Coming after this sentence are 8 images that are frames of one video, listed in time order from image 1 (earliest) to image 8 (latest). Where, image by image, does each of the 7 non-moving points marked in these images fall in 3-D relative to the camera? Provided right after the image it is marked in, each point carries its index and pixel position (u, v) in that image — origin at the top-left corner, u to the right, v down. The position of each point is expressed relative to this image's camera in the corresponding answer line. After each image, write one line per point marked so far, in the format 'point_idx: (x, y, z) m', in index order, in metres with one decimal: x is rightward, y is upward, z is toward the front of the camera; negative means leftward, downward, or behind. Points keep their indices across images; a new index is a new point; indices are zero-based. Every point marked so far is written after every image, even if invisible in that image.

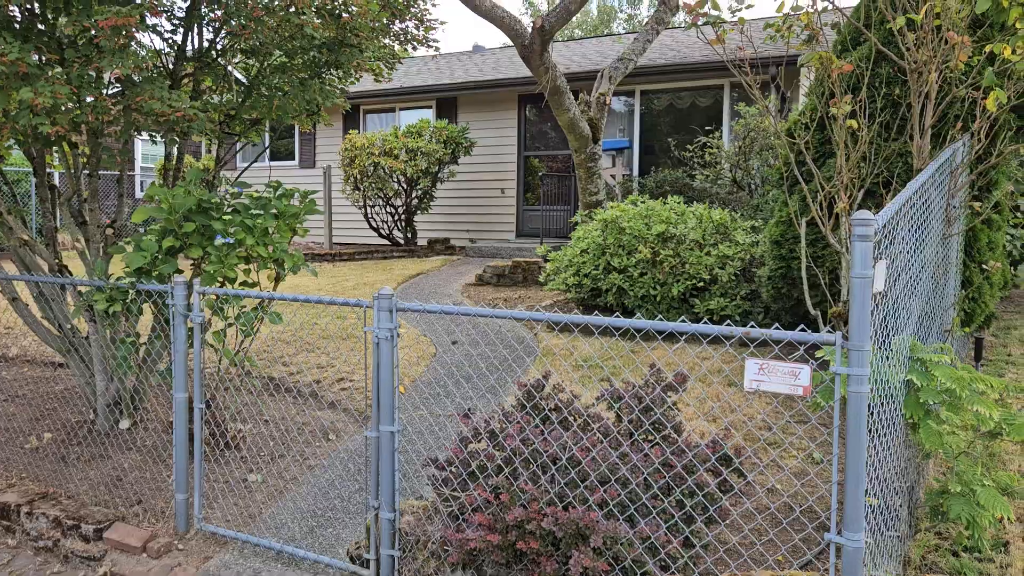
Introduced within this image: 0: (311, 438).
0: (-1.1, -0.8, +4.6) m
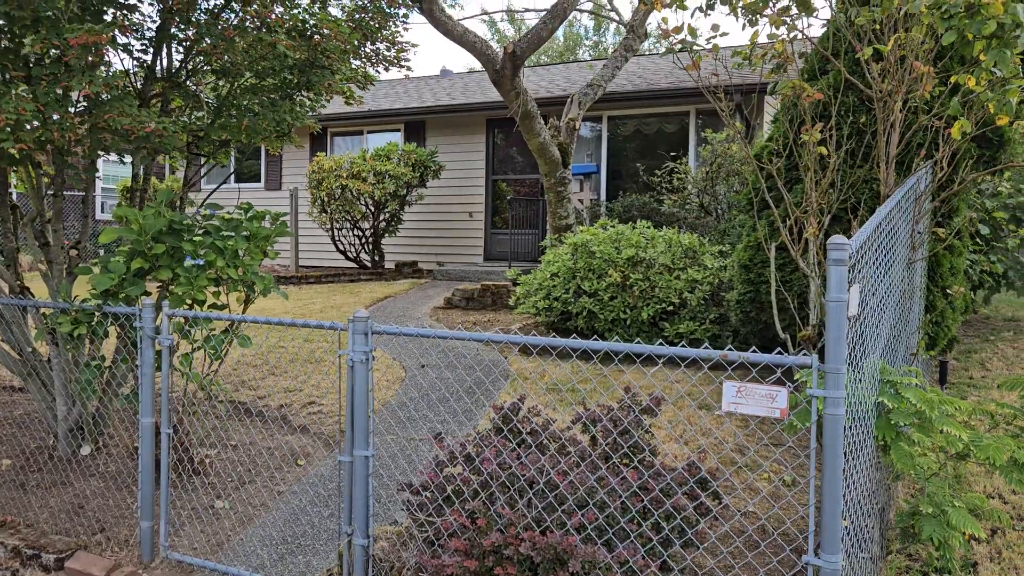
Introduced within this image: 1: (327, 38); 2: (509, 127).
0: (-1.2, -0.9, +4.5) m
1: (-1.1, +1.5, +5.0) m
2: (0.0, +2.1, +11.0) m
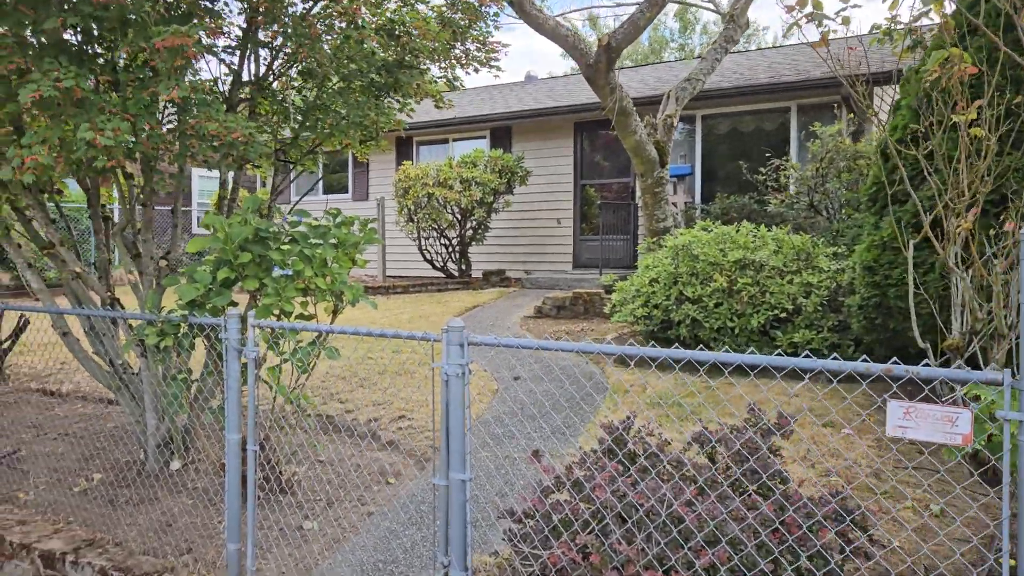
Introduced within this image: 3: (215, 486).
0: (-0.7, -1.0, +4.3) m
1: (-0.6, +1.4, +4.8) m
2: (+1.1, +2.0, +10.7) m
3: (-1.5, -1.0, +4.3) m
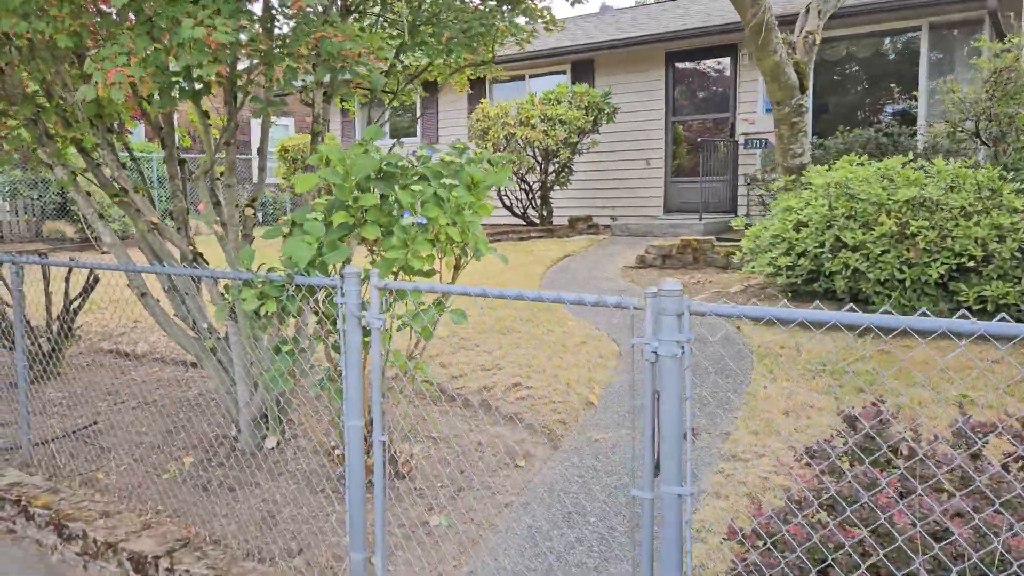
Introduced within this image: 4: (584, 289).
0: (-0.1, -0.8, +3.7) m
1: (+0.1, +1.7, +4.0) m
2: (+2.1, +2.6, +9.7) m
3: (-0.9, -0.8, +3.7) m
4: (+0.6, 0.0, +6.6) m
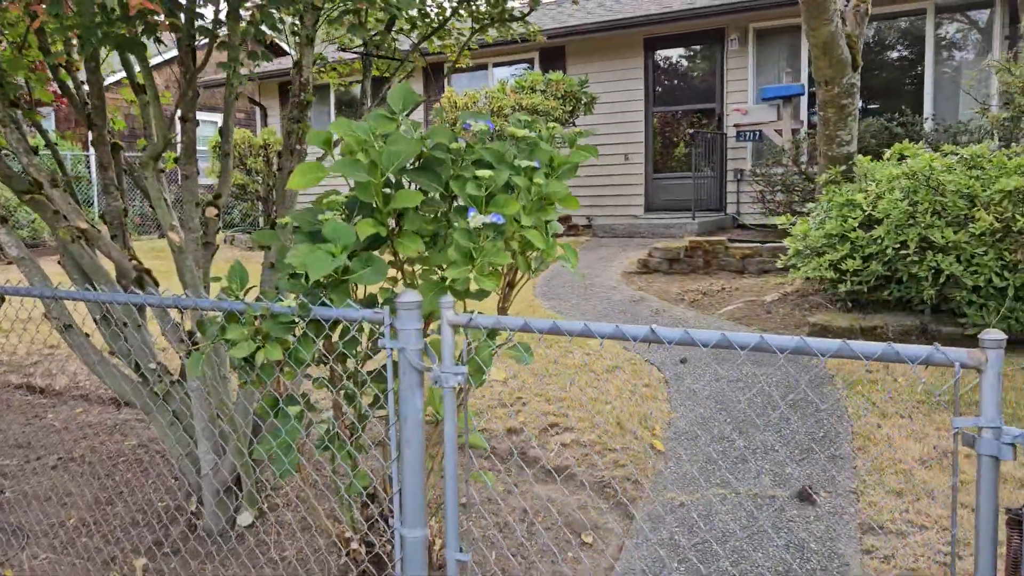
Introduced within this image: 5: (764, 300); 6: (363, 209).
0: (+0.2, -0.8, +2.8) m
1: (+0.3, +1.6, +3.1) m
2: (+1.7, +2.6, +9.0) m
3: (-0.6, -0.9, +2.7) m
4: (+0.5, -0.1, +5.8) m
5: (+1.5, 0.0, +5.1) m
6: (-0.3, +0.2, +2.0) m
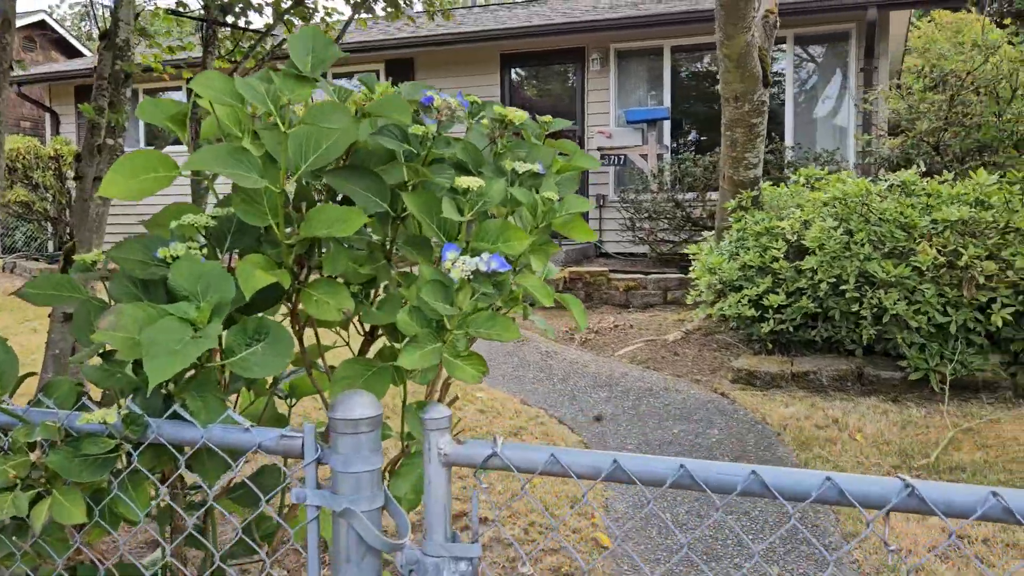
0: (0.0, -1.0, +1.9) m
1: (0.0, +1.5, +2.4) m
2: (+0.2, +2.3, +8.5) m
3: (-0.8, -1.0, +1.8) m
4: (-0.3, -0.3, +5.0) m
5: (+0.8, -0.2, +4.6) m
6: (-0.3, +0.1, +1.1) m
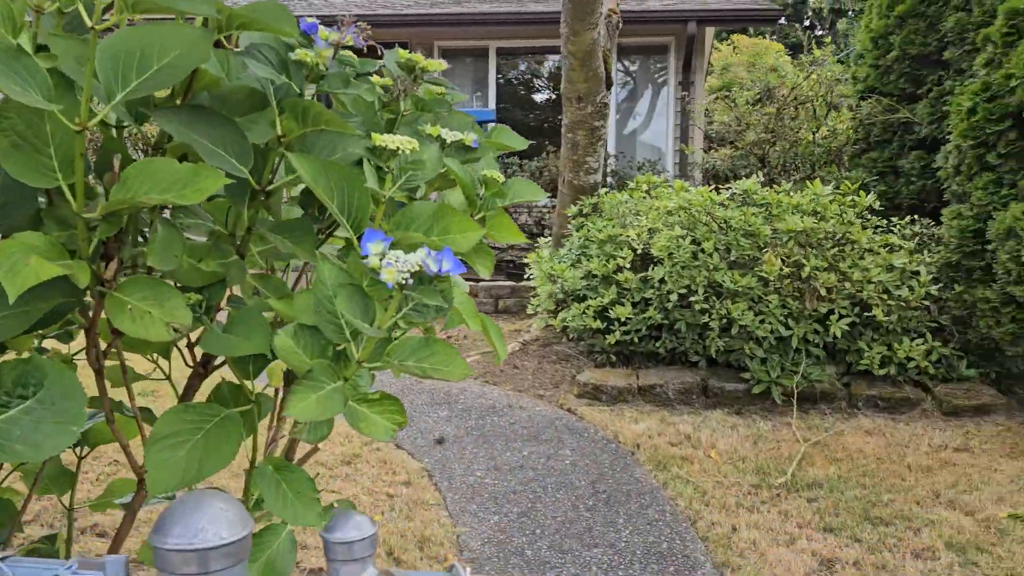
0: (-0.3, -1.0, +1.6) m
1: (-0.4, +1.4, +2.0) m
2: (-1.5, +2.2, +8.0) m
3: (-1.0, -1.0, +1.2) m
4: (-1.2, -0.3, +4.4) m
5: (0.0, -0.3, +4.3) m
6: (-0.4, +0.1, +0.7) m
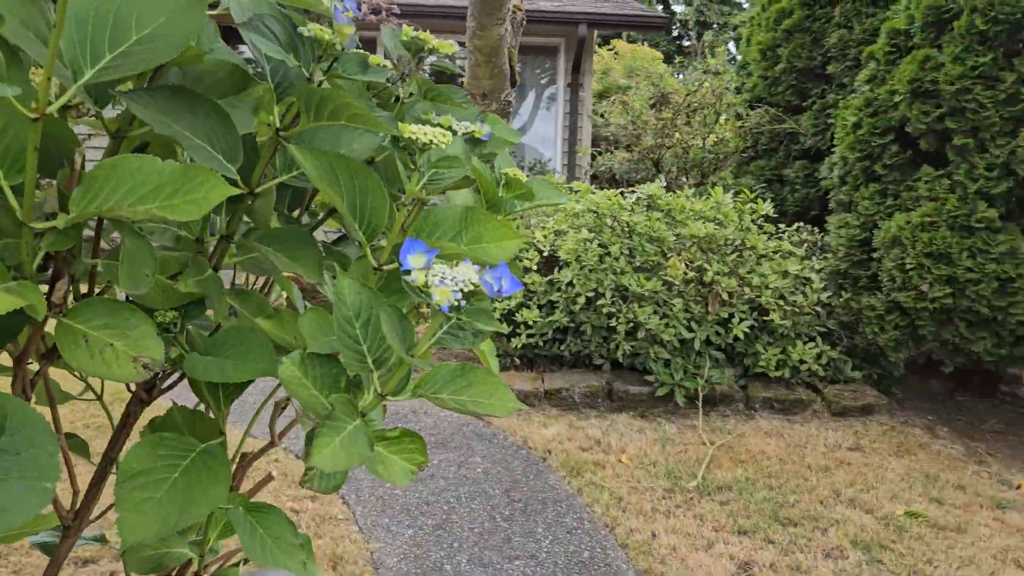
0: (-0.4, -1.0, +1.4) m
1: (-0.5, +1.4, +1.9) m
2: (-2.6, +2.2, +7.6) m
3: (-1.0, -1.0, +1.0) m
4: (-1.7, -0.3, +4.1) m
5: (-0.5, -0.3, +4.2) m
6: (-0.3, 0.0, +0.5) m
